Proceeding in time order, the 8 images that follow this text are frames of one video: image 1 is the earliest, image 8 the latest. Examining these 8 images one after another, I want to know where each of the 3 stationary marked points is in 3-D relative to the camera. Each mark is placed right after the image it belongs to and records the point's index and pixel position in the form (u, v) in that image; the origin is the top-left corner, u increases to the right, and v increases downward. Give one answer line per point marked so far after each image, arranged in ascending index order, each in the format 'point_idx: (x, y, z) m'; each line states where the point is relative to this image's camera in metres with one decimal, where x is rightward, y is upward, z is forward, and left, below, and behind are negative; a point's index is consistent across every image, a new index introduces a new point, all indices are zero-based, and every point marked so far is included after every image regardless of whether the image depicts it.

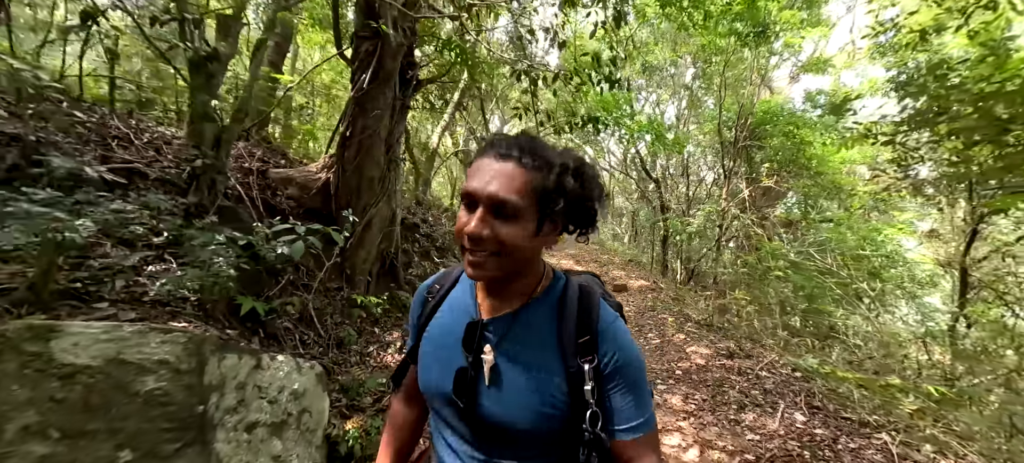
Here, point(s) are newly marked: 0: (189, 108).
0: (-2.5, +1.0, +3.1) m
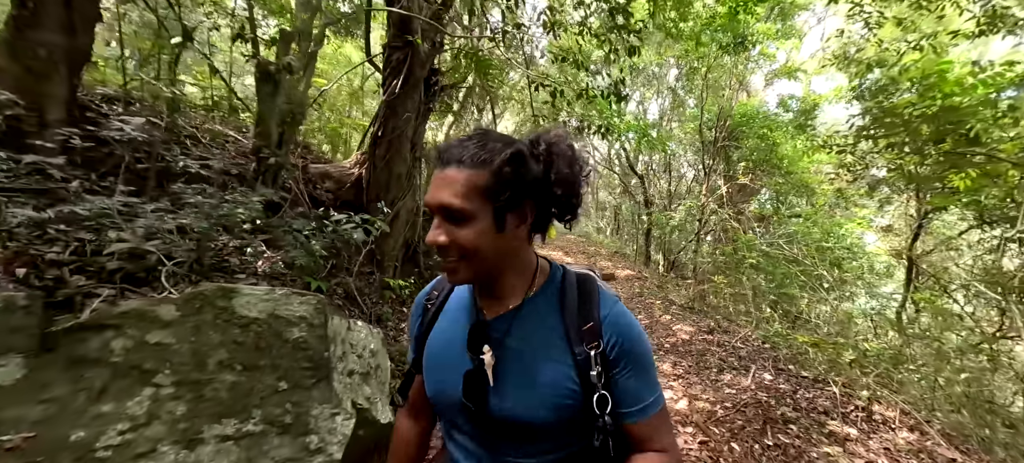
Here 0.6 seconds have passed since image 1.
0: (-2.3, +1.1, +3.6) m
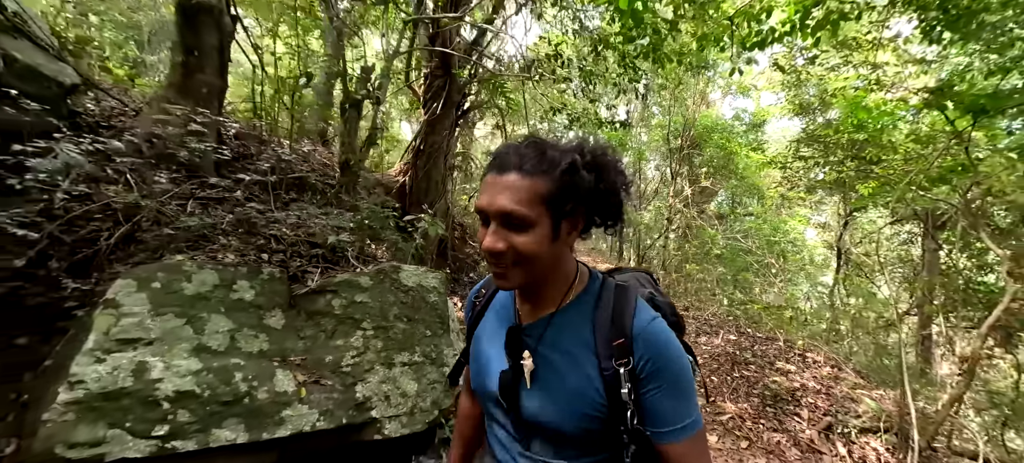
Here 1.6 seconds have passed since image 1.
0: (-1.9, +1.1, +4.4) m
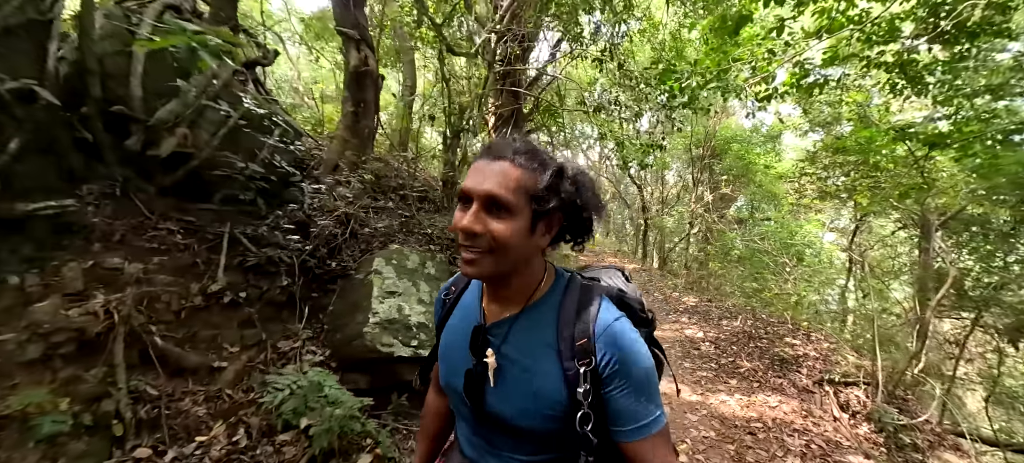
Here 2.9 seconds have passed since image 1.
0: (-1.0, +1.1, +5.8) m
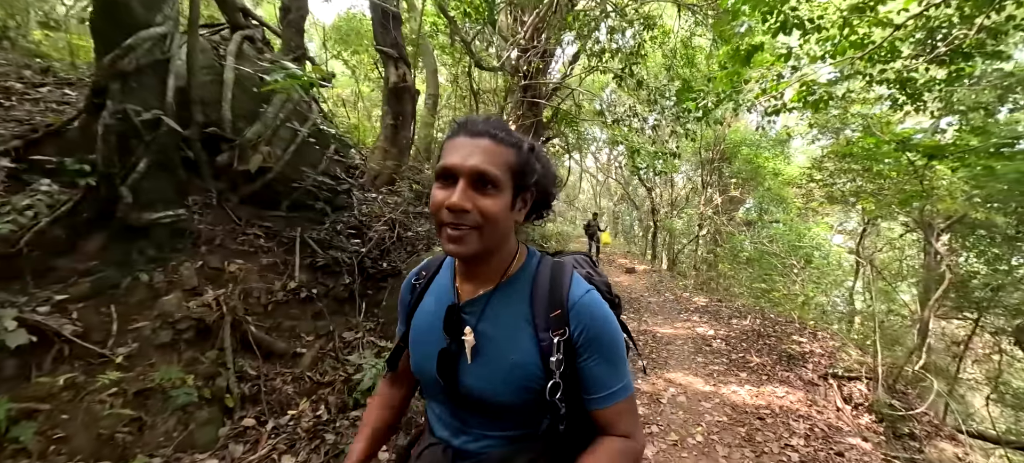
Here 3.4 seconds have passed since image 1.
0: (-0.6, +1.1, +6.2) m
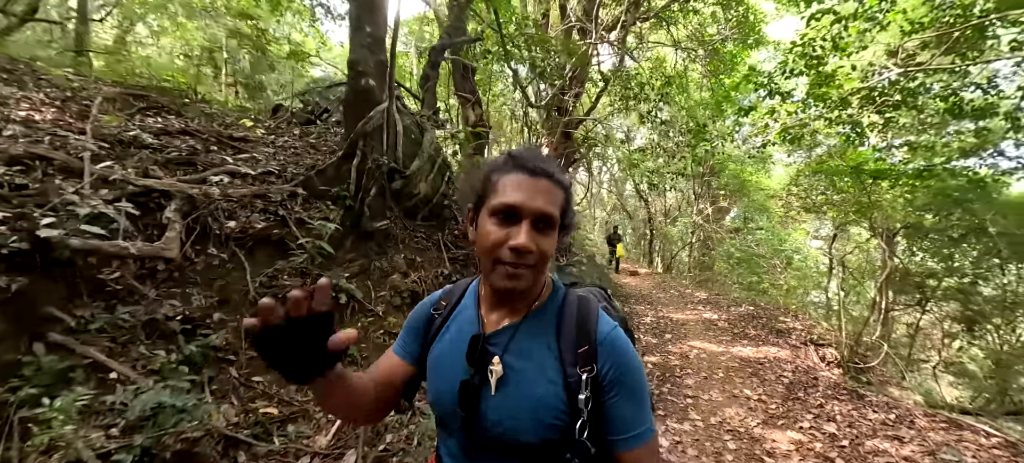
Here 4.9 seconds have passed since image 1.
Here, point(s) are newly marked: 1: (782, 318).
0: (+0.4, +1.0, +7.8) m
1: (+5.8, -1.9, +8.5) m
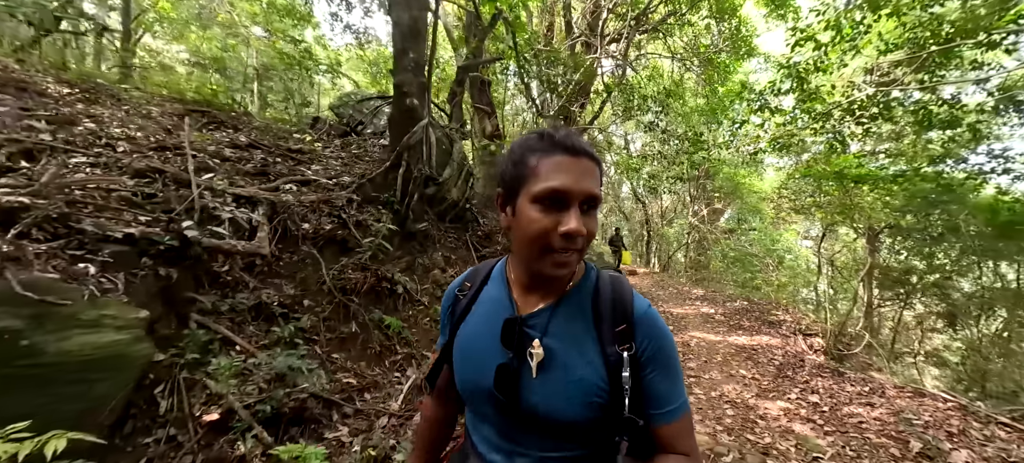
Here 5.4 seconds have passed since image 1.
0: (+0.6, +0.9, +8.5) m
1: (+6.1, -1.9, +9.2) m
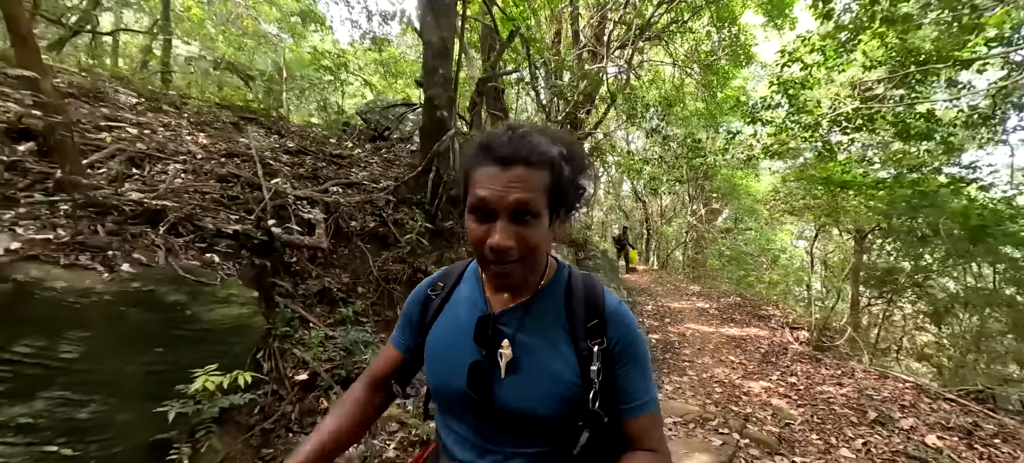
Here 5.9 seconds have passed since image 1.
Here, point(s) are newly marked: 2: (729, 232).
0: (+0.9, +1.0, +9.1) m
1: (+6.3, -1.9, +9.8) m
2: (+9.4, 0.0, +17.0) m
